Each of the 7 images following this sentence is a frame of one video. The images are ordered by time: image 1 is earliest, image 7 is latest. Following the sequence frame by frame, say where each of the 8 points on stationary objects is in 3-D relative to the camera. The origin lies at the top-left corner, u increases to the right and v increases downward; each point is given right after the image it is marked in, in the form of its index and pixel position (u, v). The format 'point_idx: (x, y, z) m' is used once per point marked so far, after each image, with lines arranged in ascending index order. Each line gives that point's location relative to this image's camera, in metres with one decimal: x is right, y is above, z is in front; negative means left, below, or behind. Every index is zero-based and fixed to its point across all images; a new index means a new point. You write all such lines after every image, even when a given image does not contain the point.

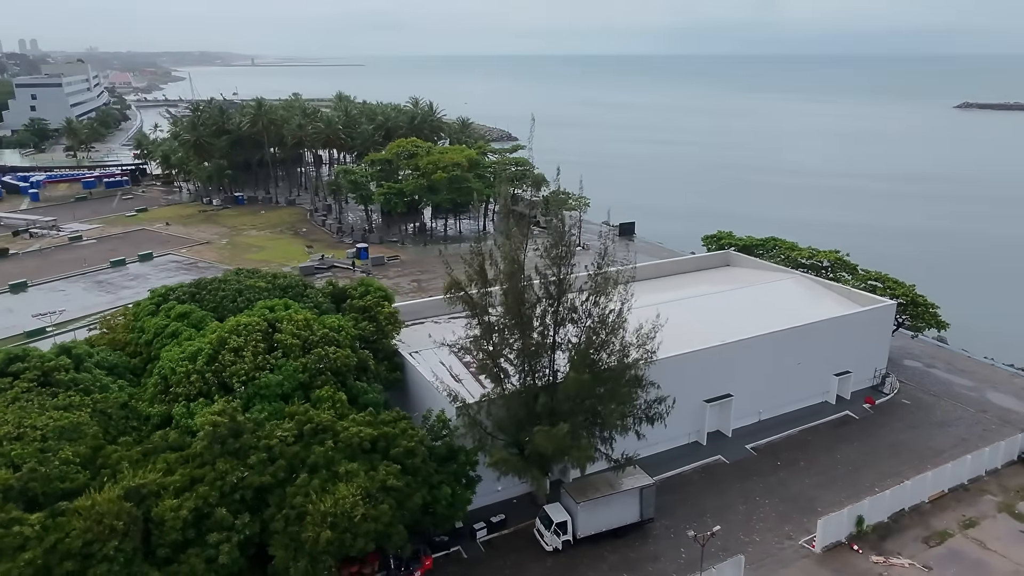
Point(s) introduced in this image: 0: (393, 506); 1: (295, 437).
0: (-2.4, -4.3, +14.3) m
1: (-4.4, -3.0, +14.8) m
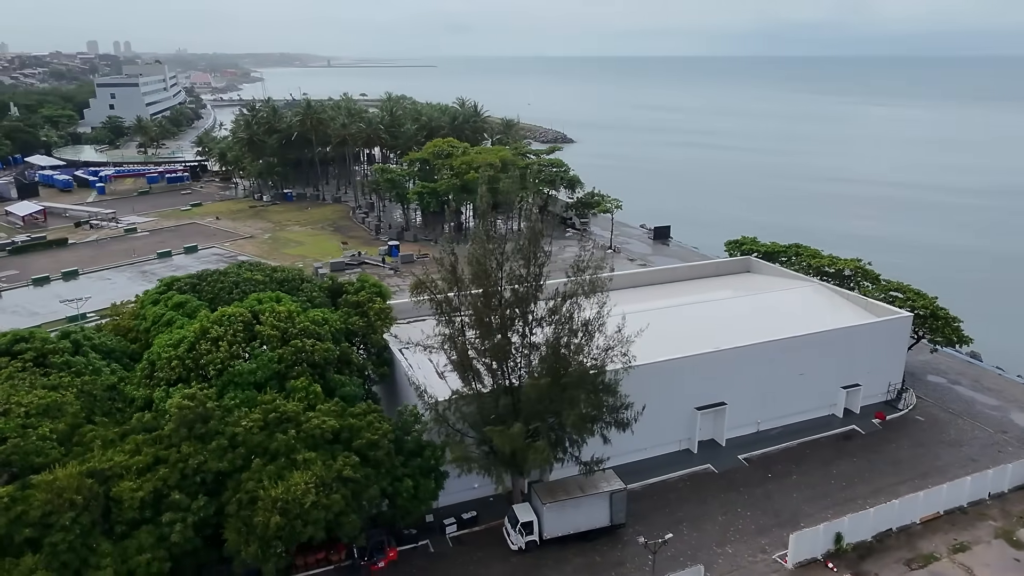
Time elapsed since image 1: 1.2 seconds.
0: (-3.3, -4.2, +14.7) m
1: (-5.3, -2.9, +15.4) m
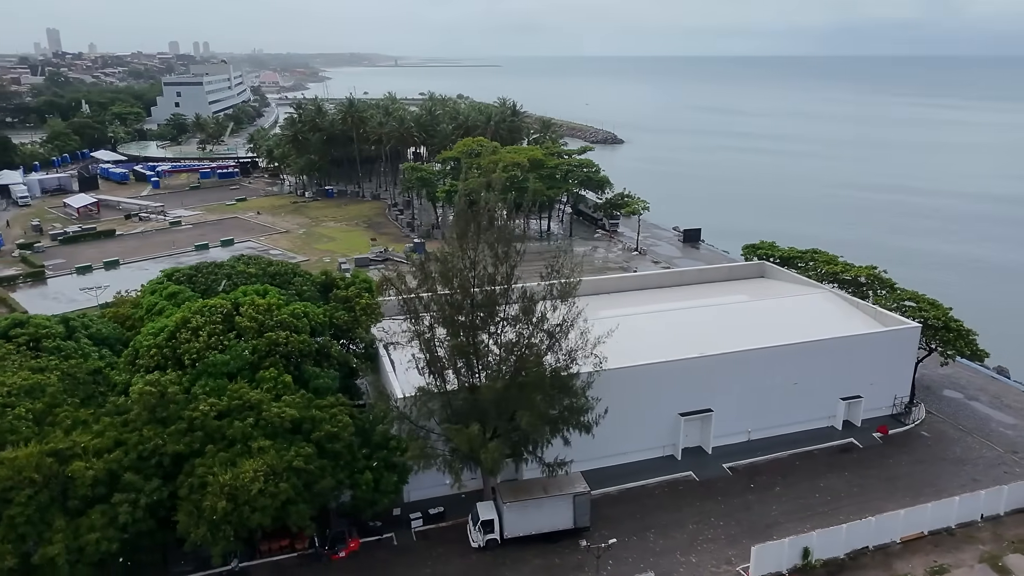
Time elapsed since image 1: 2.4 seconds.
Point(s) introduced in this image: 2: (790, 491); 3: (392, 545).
0: (-4.4, -4.1, +15.0) m
1: (-6.3, -2.7, +15.9) m
2: (+7.5, -5.5, +19.9) m
3: (-2.9, -6.2, +17.6) m
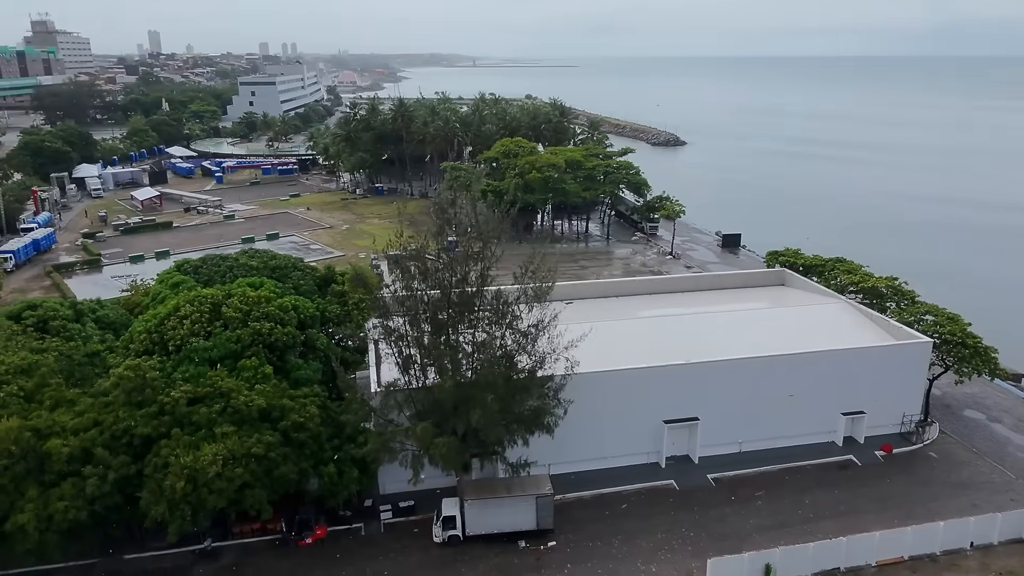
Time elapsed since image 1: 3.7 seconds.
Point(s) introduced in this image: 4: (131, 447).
0: (-5.5, -3.9, +15.6) m
1: (-7.2, -2.5, +16.6) m
2: (+6.8, -5.7, +19.3) m
3: (-3.8, -6.1, +18.0) m
4: (-8.3, -3.5, +15.9) m
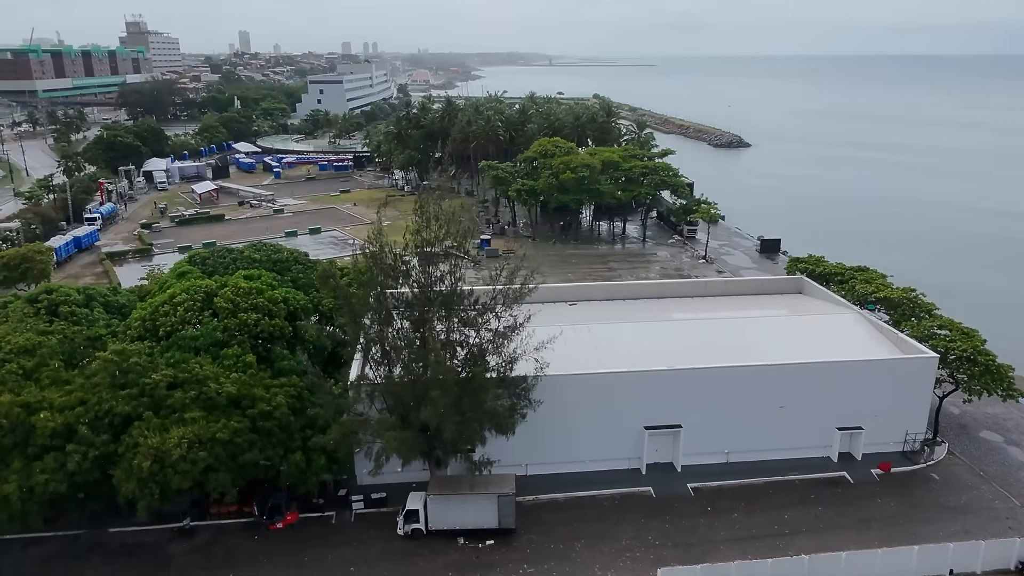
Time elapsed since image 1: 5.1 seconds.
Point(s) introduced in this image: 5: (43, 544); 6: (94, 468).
0: (-6.5, -3.7, +16.3) m
1: (-8.1, -2.3, +17.5) m
2: (+6.0, -5.9, +18.8) m
3: (-4.6, -5.9, +18.5) m
4: (-9.2, -3.2, +16.8) m
5: (-11.3, -6.1, +17.6) m
6: (-9.3, -4.0, +16.3) m
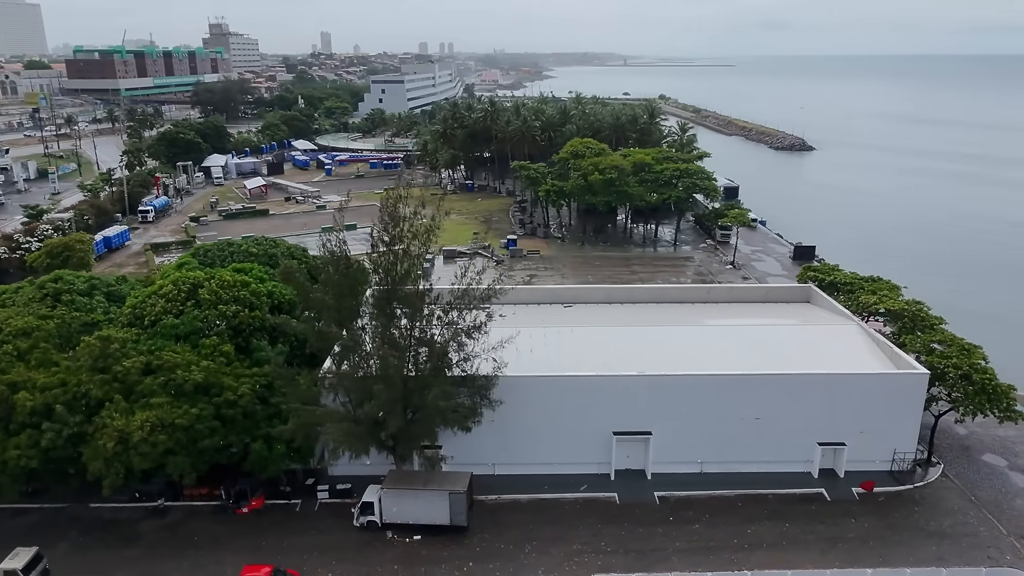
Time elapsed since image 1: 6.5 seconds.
0: (-7.8, -3.5, +17.1) m
1: (-9.2, -2.0, +18.4) m
2: (+4.9, -6.1, +18.3) m
3: (-5.7, -5.8, +19.1) m
4: (-10.4, -2.9, +17.8) m
5: (-12.4, -5.8, +18.8) m
6: (-10.6, -3.7, +17.3) m
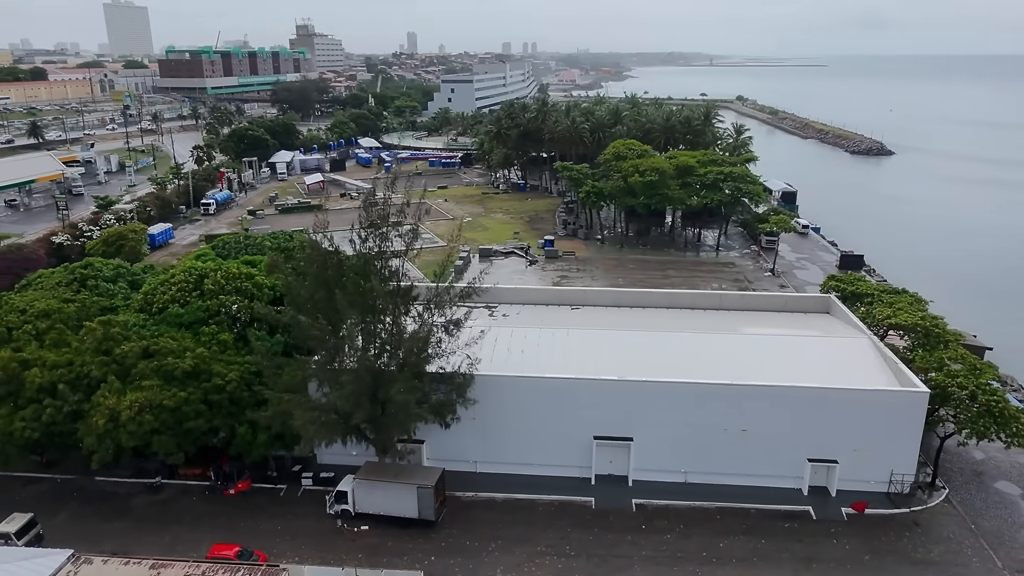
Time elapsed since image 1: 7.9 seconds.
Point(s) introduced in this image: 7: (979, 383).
0: (-8.5, -3.3, +18.0) m
1: (-9.8, -1.7, +19.5) m
2: (+4.1, -6.2, +18.0) m
3: (-6.4, -5.6, +19.8) m
4: (-11.1, -2.6, +19.0) m
5: (-13.1, -5.4, +20.2) m
6: (-11.3, -3.4, +18.5) m
7: (+12.6, -2.5, +19.4) m
